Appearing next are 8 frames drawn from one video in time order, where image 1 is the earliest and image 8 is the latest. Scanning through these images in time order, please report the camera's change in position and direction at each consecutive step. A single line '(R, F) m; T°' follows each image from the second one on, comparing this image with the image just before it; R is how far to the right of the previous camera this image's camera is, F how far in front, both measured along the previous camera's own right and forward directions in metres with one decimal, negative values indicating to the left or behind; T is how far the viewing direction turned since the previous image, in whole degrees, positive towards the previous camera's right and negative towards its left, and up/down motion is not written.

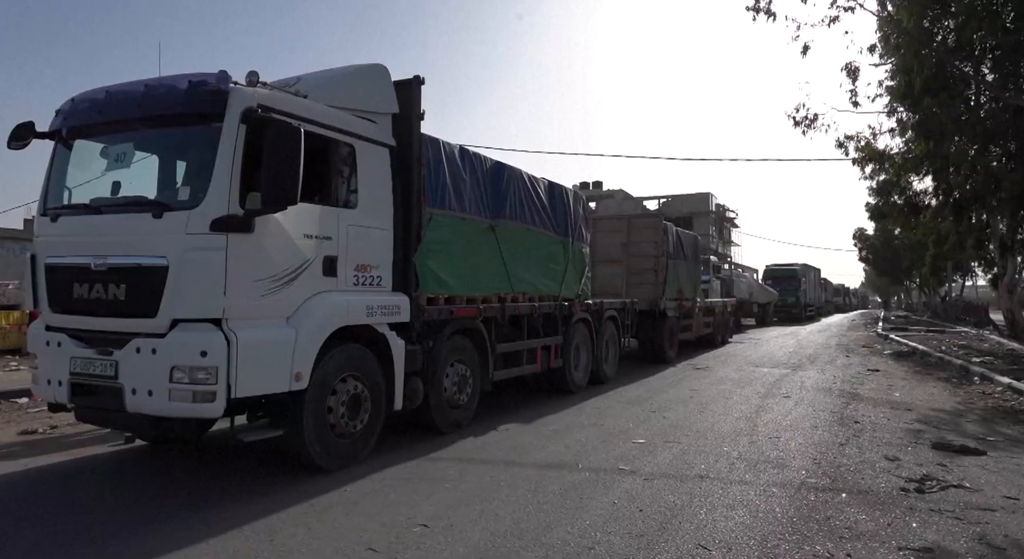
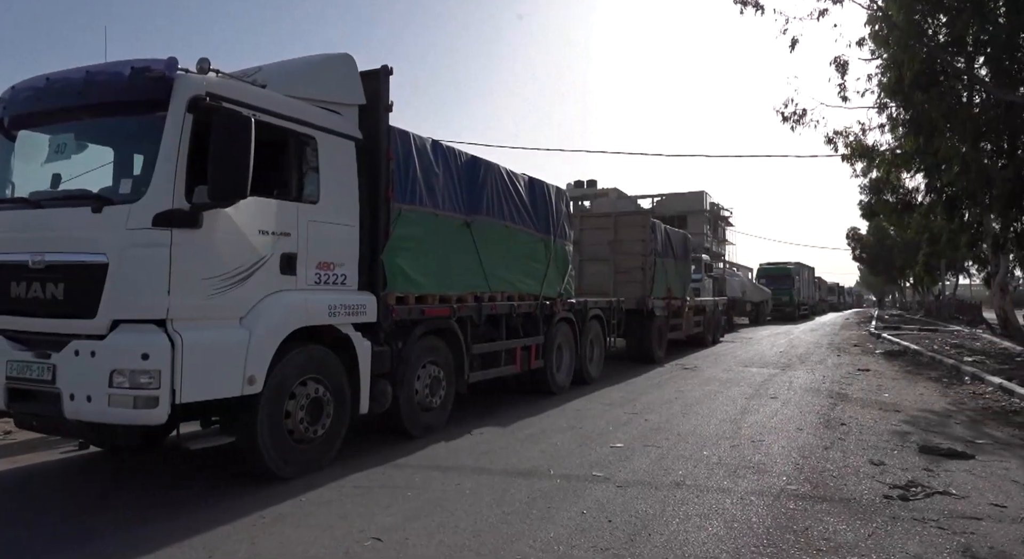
(+0.2, +0.3) m; 0°
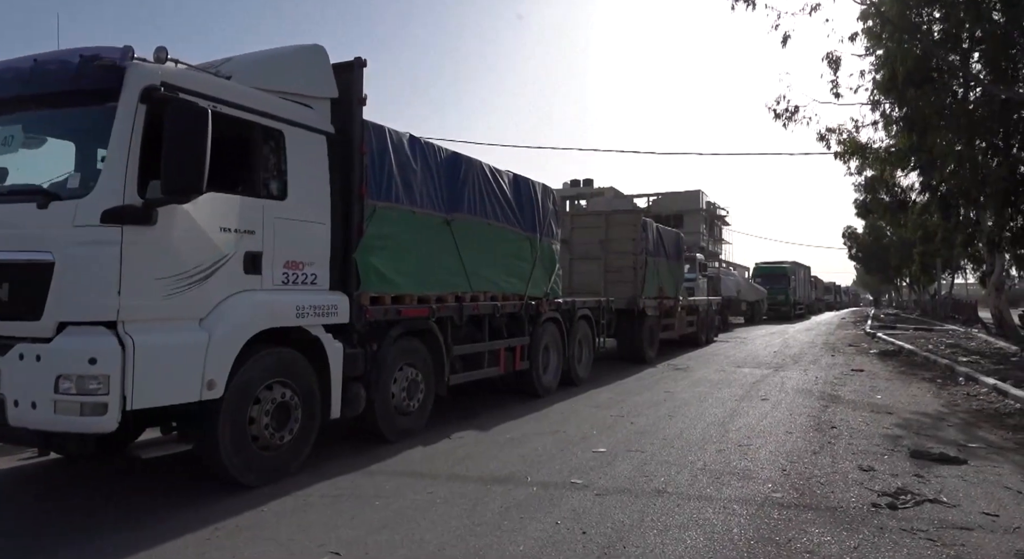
(+0.2, +0.2) m; 0°
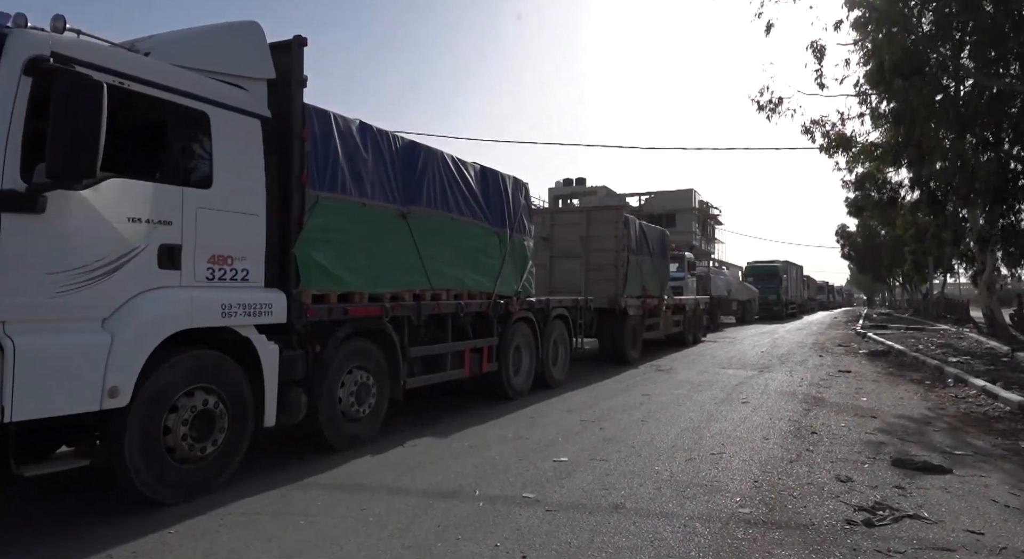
(+0.4, +0.5) m; 0°
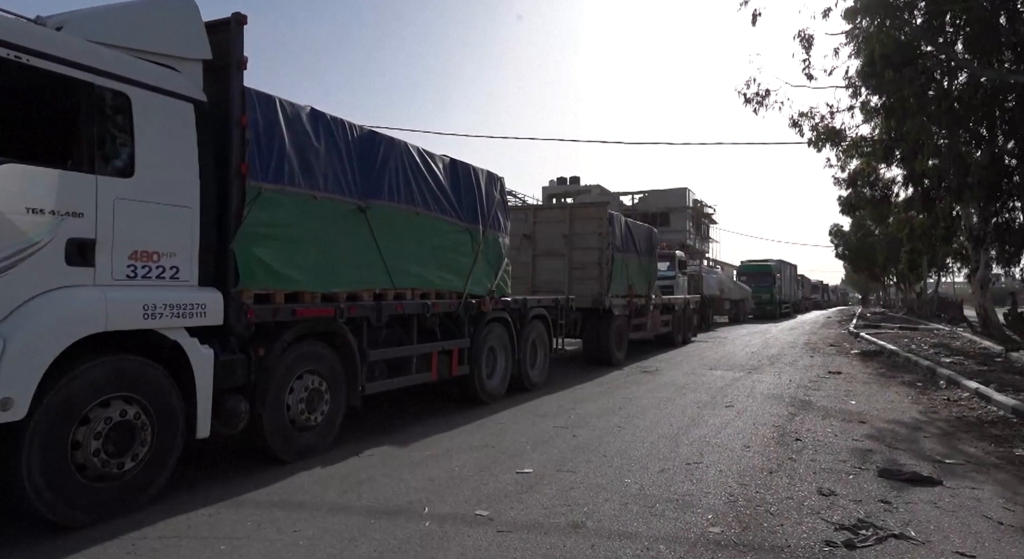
(+0.3, +0.4) m; 0°
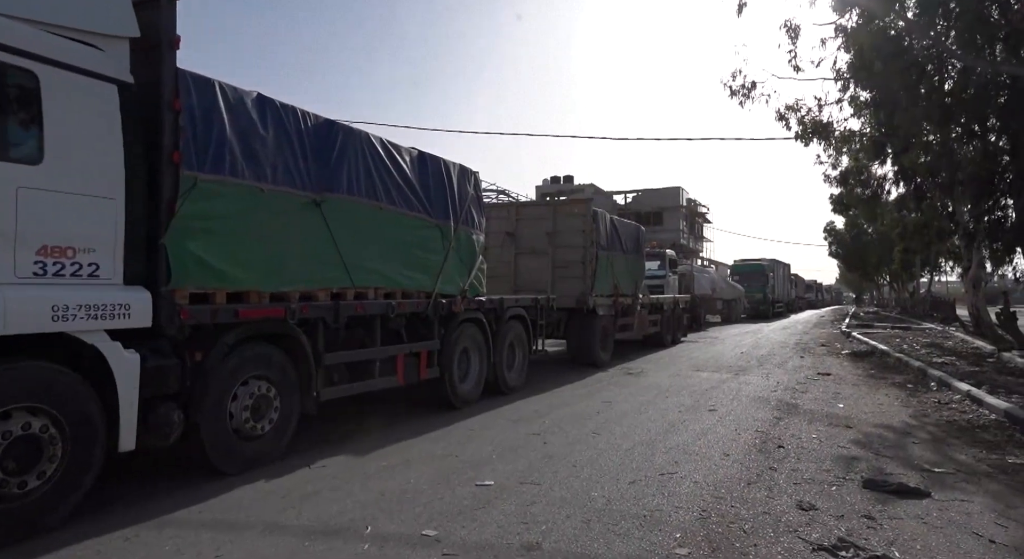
(+0.3, +0.4) m; 0°
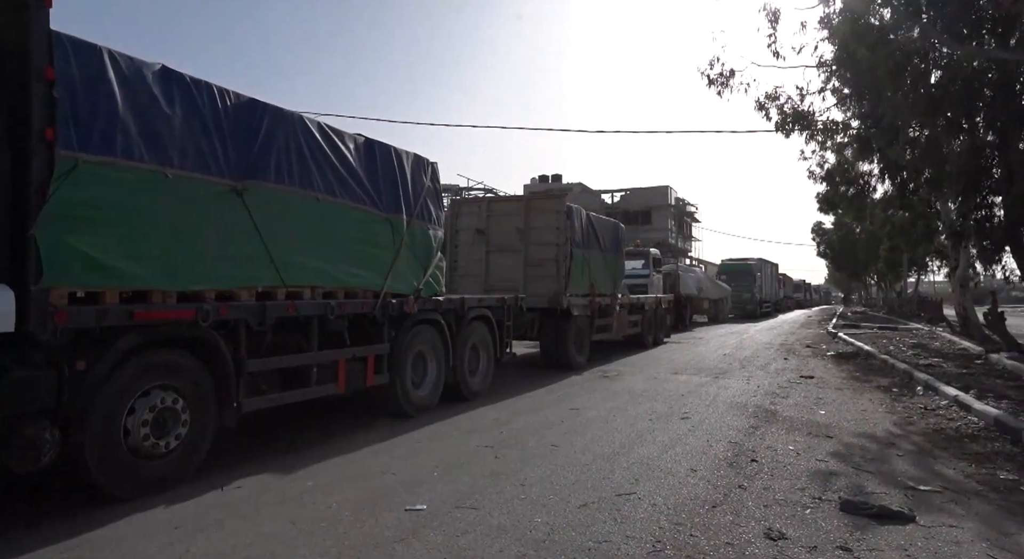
(+0.4, +0.6) m; +1°
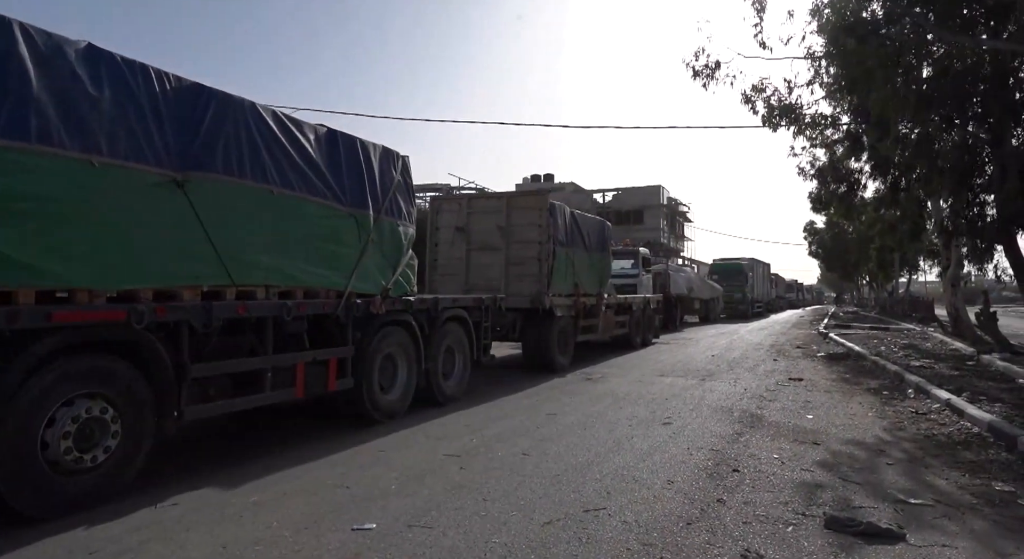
(+0.3, +0.4) m; +1°
